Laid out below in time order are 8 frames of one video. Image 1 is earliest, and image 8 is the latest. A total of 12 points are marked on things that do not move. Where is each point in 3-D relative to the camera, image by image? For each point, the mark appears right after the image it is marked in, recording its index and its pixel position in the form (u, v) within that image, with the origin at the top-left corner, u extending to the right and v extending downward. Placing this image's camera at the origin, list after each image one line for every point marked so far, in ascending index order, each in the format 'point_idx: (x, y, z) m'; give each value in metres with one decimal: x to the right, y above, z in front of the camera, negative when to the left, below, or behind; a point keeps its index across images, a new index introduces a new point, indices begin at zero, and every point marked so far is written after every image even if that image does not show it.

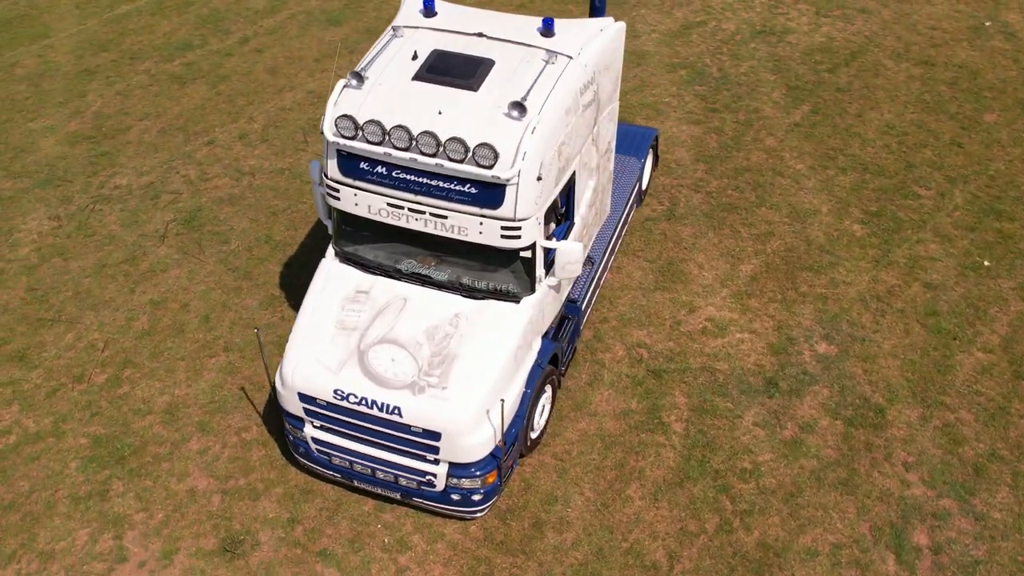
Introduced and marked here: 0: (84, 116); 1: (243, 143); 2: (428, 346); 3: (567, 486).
0: (-5.5, +2.2, +12.2) m
1: (-3.3, +1.8, +11.5) m
2: (-0.6, -0.4, +6.8) m
3: (+0.4, -1.6, +7.7) m
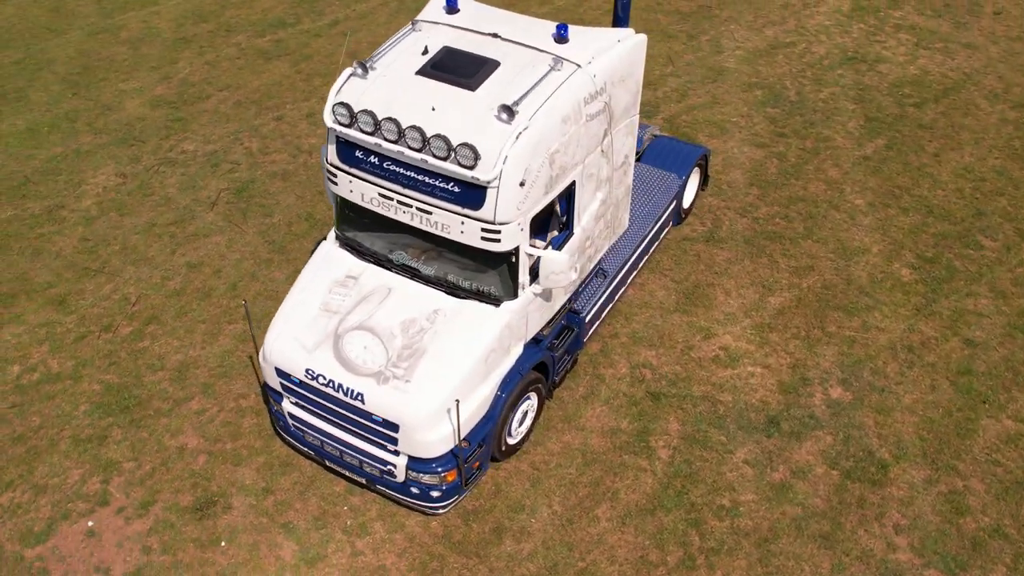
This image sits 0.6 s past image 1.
0: (-4.6, +2.8, +12.8) m
1: (-2.6, +2.1, +11.9) m
2: (-0.8, -0.4, +6.9) m
3: (+0.2, -1.7, +7.6) m
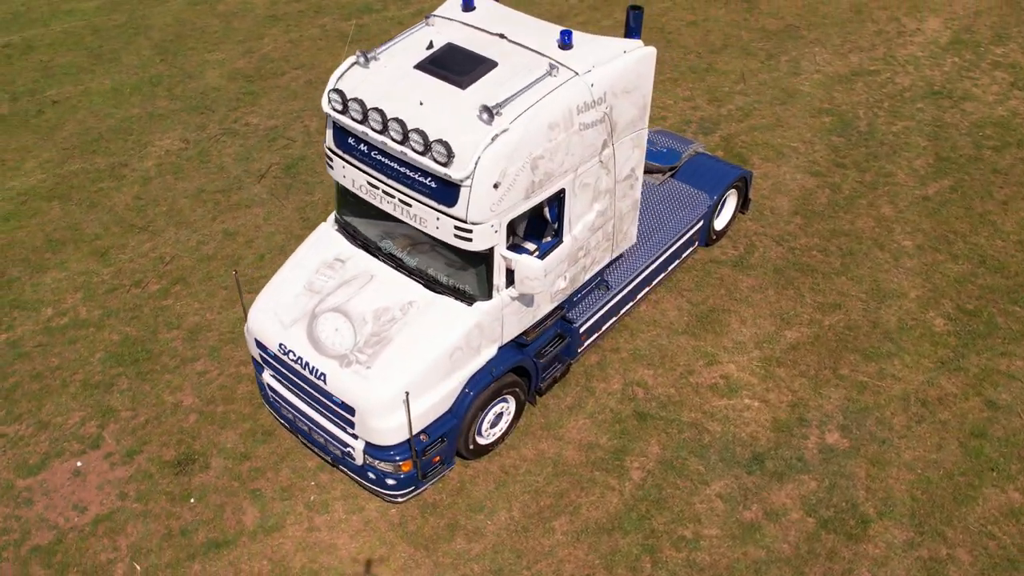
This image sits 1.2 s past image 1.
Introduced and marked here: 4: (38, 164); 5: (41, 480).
0: (-3.7, +3.3, +13.4) m
1: (-1.8, +2.3, +12.2) m
2: (-1.0, -0.3, +7.0) m
3: (-0.1, -1.7, +7.6) m
4: (-5.6, +1.5, +11.3) m
5: (-3.8, -1.6, +7.8) m
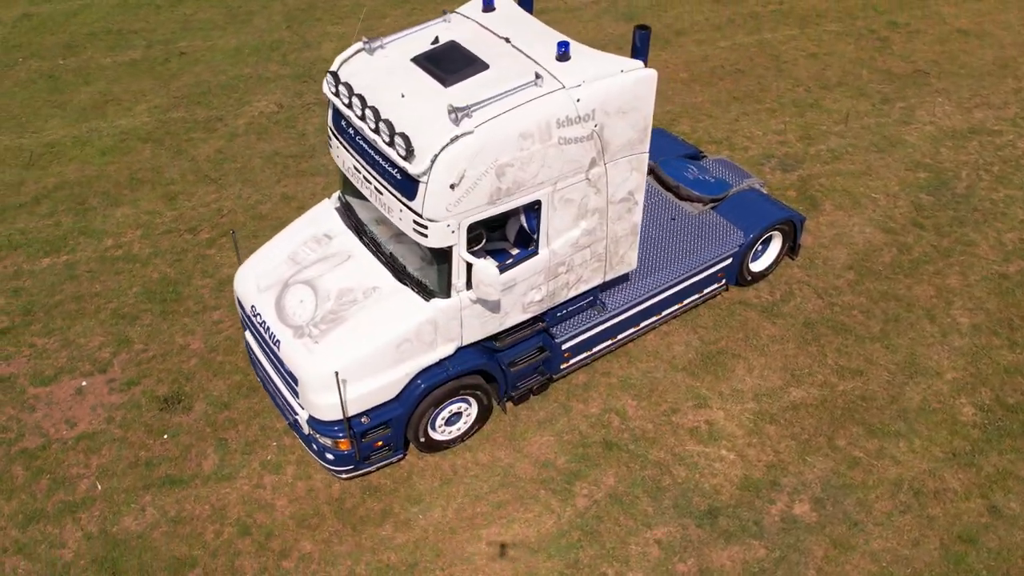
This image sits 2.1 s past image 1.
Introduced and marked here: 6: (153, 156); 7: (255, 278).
0: (-2.1, +3.7, +13.9) m
1: (-0.7, +2.5, +12.4) m
2: (-1.4, -0.1, +7.2) m
3: (-0.6, -1.7, +7.6) m
4: (-4.7, +2.3, +12.2) m
5: (-4.1, -0.9, +8.5) m
6: (-4.3, +1.6, +11.3) m
7: (-2.1, +0.1, +7.6) m
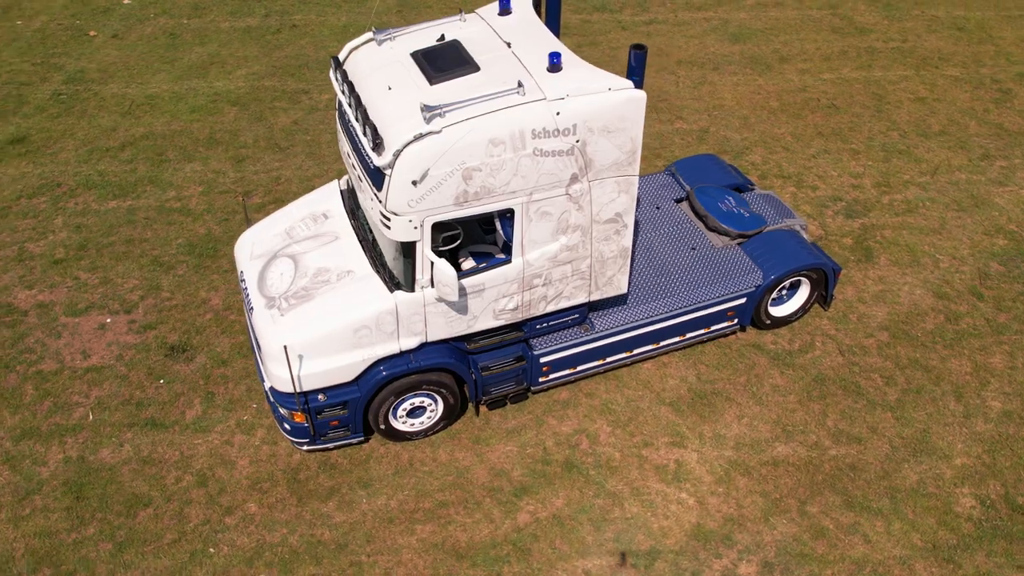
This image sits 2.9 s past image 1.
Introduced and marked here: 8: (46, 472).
0: (-0.6, +3.9, +14.1) m
1: (+0.3, +2.5, +12.4) m
2: (-1.6, +0.1, +7.4) m
3: (-1.0, -1.6, +7.7) m
4: (-3.6, +2.9, +12.9) m
5: (-4.2, -0.3, +9.2) m
6: (-3.5, +2.1, +12.0) m
7: (-2.2, +0.4, +7.9) m
8: (-3.8, -1.5, +7.8) m
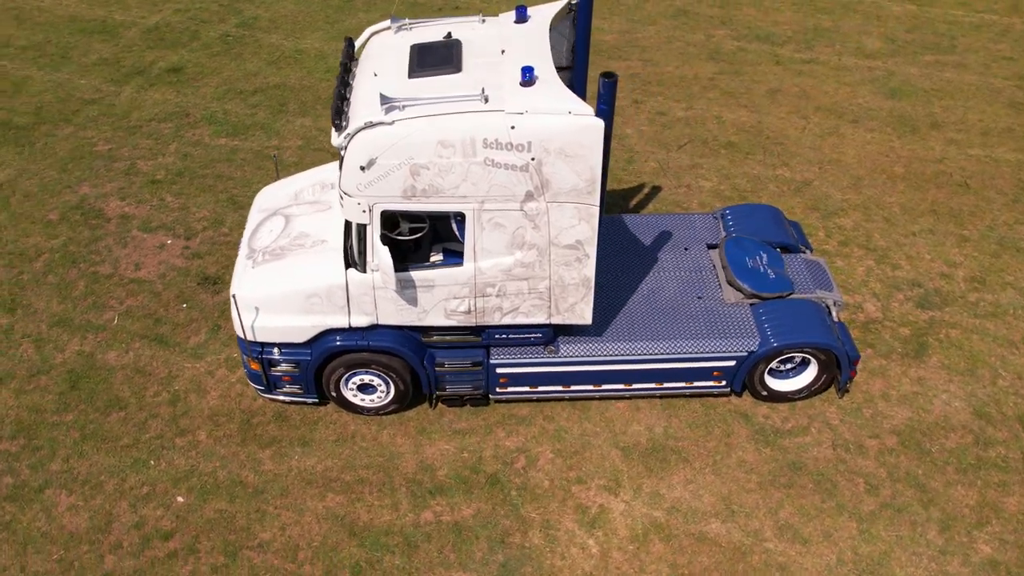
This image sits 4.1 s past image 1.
0: (+1.6, +3.7, +13.9) m
1: (+1.7, +2.2, +12.1) m
2: (-1.9, +0.4, +7.8) m
3: (-1.6, -1.4, +8.0) m
4: (-1.7, +3.5, +13.6) m
5: (-4.0, +0.6, +10.2) m
6: (-2.0, +2.7, +12.6) m
7: (-2.2, +0.8, +8.5) m
8: (-4.2, -0.6, +8.8) m
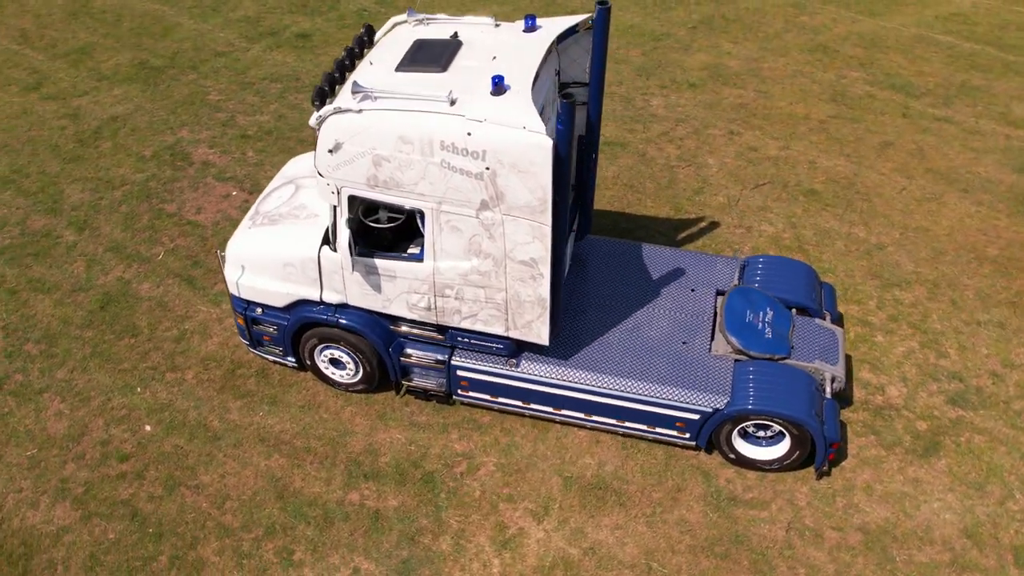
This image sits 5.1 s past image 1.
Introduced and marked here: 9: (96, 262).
0: (+3.3, +3.1, +13.3) m
1: (+2.7, +1.7, +11.6) m
2: (-1.9, +0.7, +8.2) m
3: (-2.0, -1.1, +8.4) m
4: (0.0, +3.6, +13.7) m
5: (-3.4, +1.2, +10.9) m
6: (-0.6, +2.9, +12.9) m
7: (-2.1, +1.1, +8.9) m
8: (-4.2, +0.1, +9.7) m
9: (-4.3, +0.3, +9.9) m
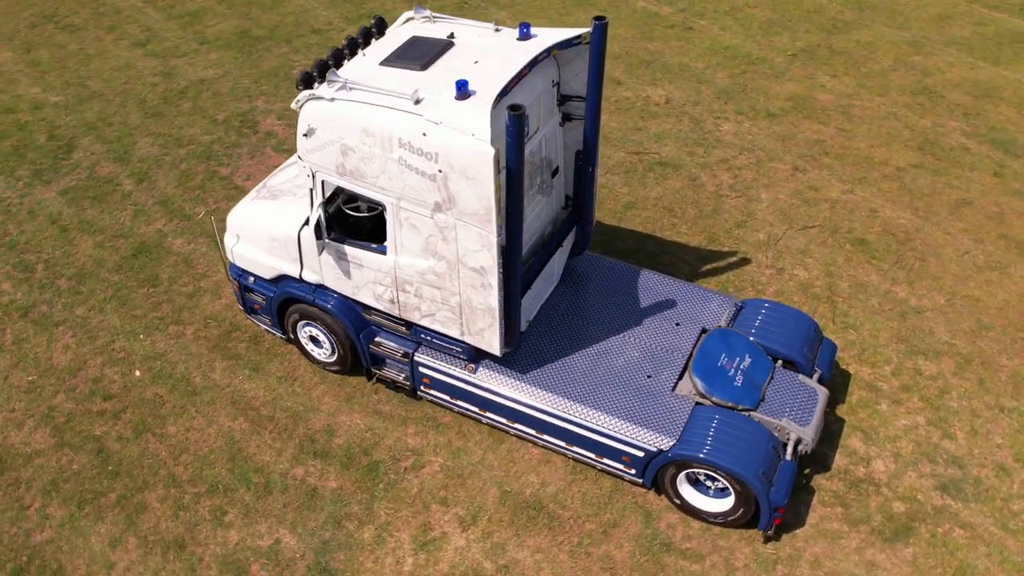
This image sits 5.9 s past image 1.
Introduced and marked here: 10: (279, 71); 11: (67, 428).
0: (+4.4, +2.5, +12.6) m
1: (+3.3, +1.2, +11.0) m
2: (-2.0, +0.9, +8.5) m
3: (-2.3, -0.8, +8.7) m
4: (+1.2, +3.4, +13.5) m
5: (-2.9, +1.6, +11.4) m
6: (+0.4, +2.9, +12.8) m
7: (-1.9, +1.4, +9.1) m
8: (-4.0, +0.7, +10.3) m
9: (-4.1, +0.8, +10.5) m
10: (-3.2, +3.0, +12.9) m
11: (-3.8, -1.2, +8.2) m
